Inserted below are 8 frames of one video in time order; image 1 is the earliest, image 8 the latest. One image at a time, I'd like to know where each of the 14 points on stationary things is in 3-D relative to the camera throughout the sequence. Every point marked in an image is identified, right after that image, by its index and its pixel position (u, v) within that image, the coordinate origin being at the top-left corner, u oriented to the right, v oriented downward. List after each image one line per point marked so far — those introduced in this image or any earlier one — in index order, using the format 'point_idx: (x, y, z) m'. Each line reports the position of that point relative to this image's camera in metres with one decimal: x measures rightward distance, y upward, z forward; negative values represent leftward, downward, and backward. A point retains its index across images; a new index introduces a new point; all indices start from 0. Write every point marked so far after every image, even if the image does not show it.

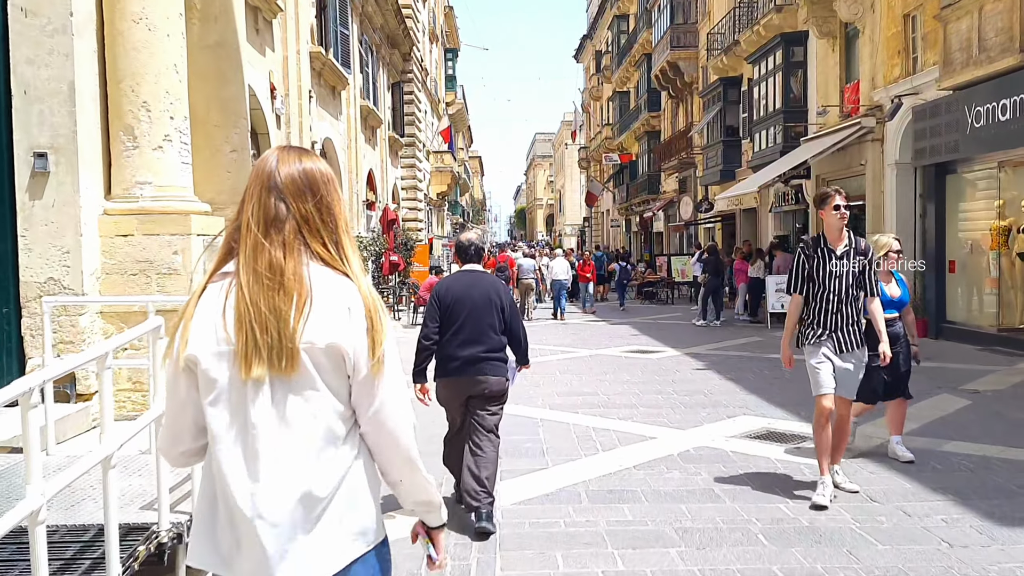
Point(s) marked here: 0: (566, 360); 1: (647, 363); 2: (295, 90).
0: (+0.8, -1.1, +12.7) m
1: (+2.0, -1.1, +12.0) m
2: (-3.5, +3.2, +13.3) m
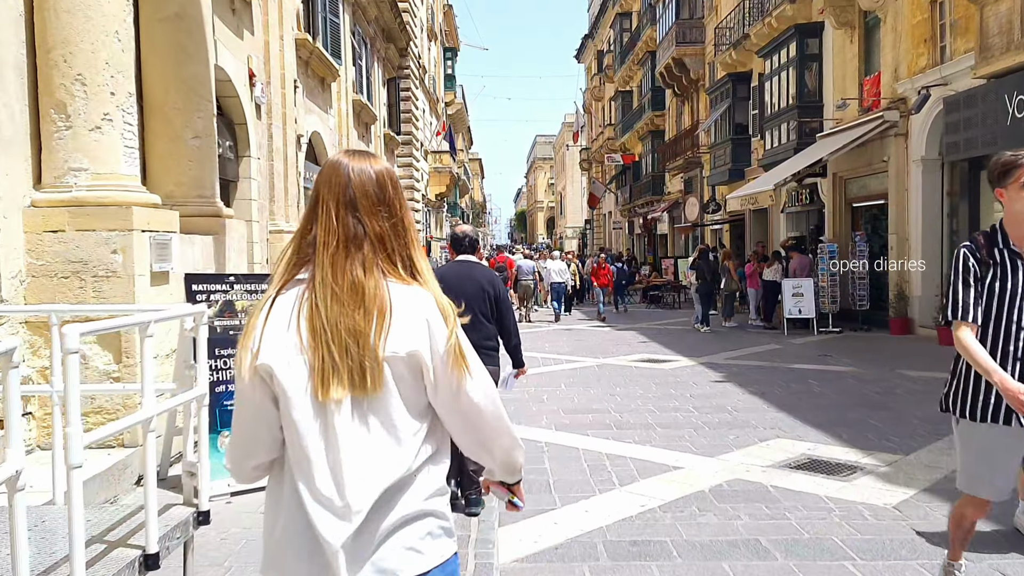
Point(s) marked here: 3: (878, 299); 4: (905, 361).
0: (+0.8, -1.2, +11.7) m
1: (+2.0, -1.1, +11.0) m
2: (-3.5, +3.1, +12.3) m
3: (+7.4, -0.2, +16.6) m
4: (+5.5, -1.0, +11.6) m
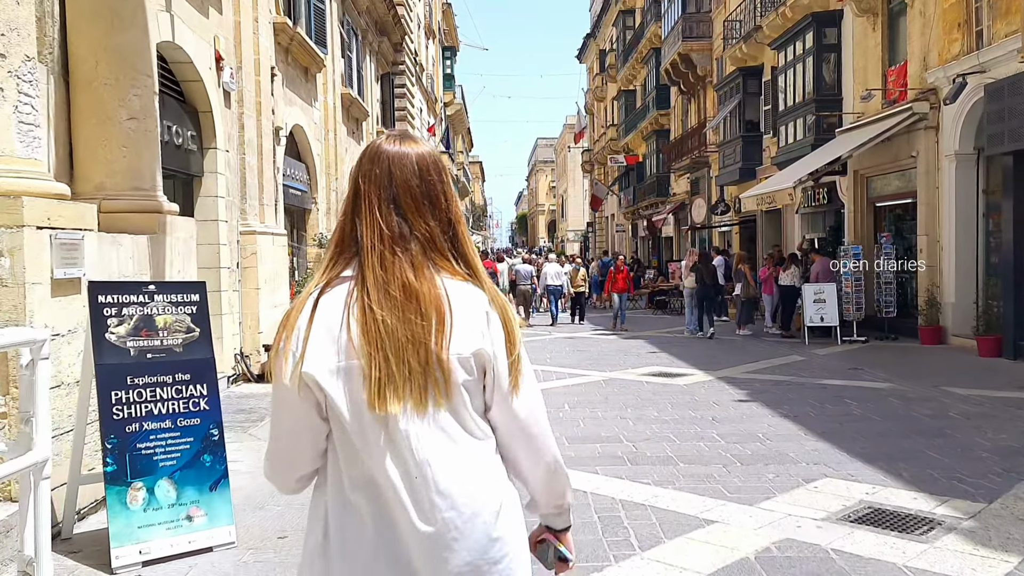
0: (+0.8, -1.3, +10.5) m
1: (+1.9, -1.2, +9.8) m
2: (-3.6, +3.1, +11.2) m
3: (+7.4, -0.3, +15.5) m
4: (+5.5, -1.1, +10.4) m
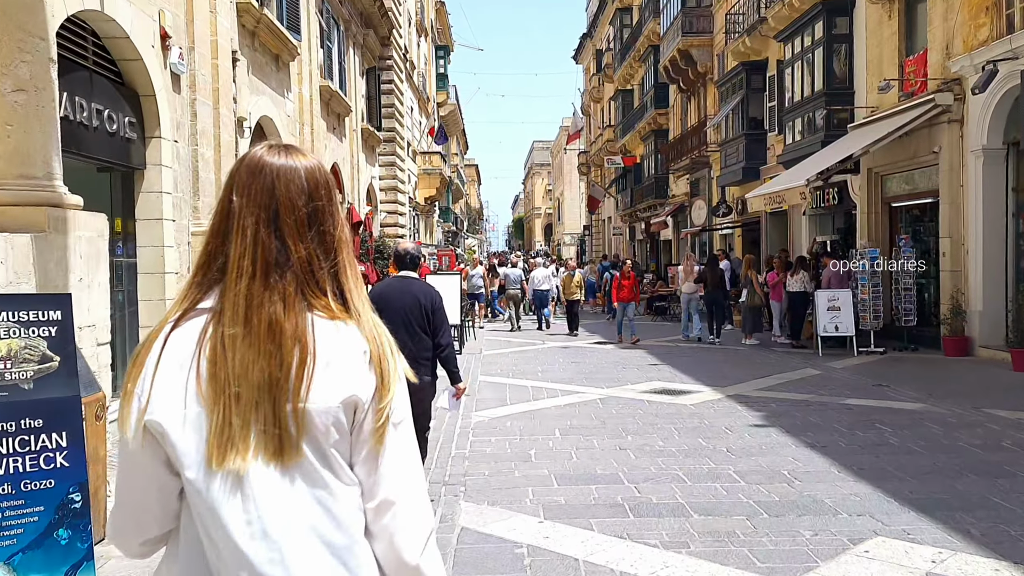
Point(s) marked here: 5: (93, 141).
0: (+0.6, -1.3, +9.4) m
1: (+1.8, -1.3, +8.7) m
2: (-3.7, +3.0, +10.0) m
3: (+7.2, -0.4, +14.3) m
4: (+5.3, -1.2, +9.3) m
5: (-3.9, +1.4, +7.7) m
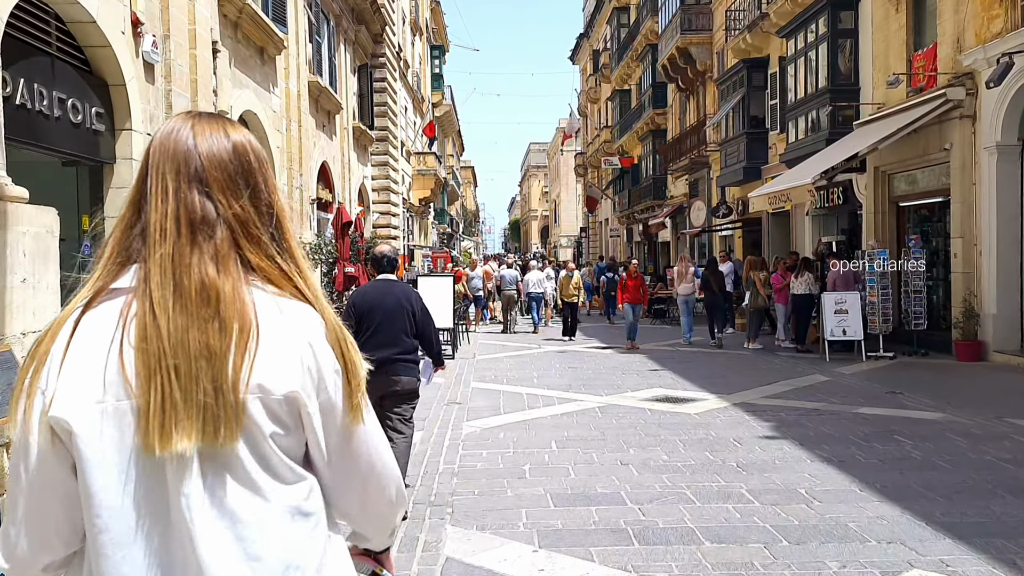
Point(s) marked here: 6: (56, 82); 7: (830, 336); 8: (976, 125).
0: (+0.6, -1.4, +8.8) m
1: (+1.7, -1.3, +8.2) m
2: (-3.8, +2.9, +9.5) m
3: (+7.1, -0.5, +13.8) m
4: (+5.2, -1.2, +8.7) m
5: (-4.0, +1.4, +7.2) m
6: (-4.0, +1.8, +7.2) m
7: (+5.0, -0.8, +13.0) m
8: (+7.0, +2.5, +12.5) m
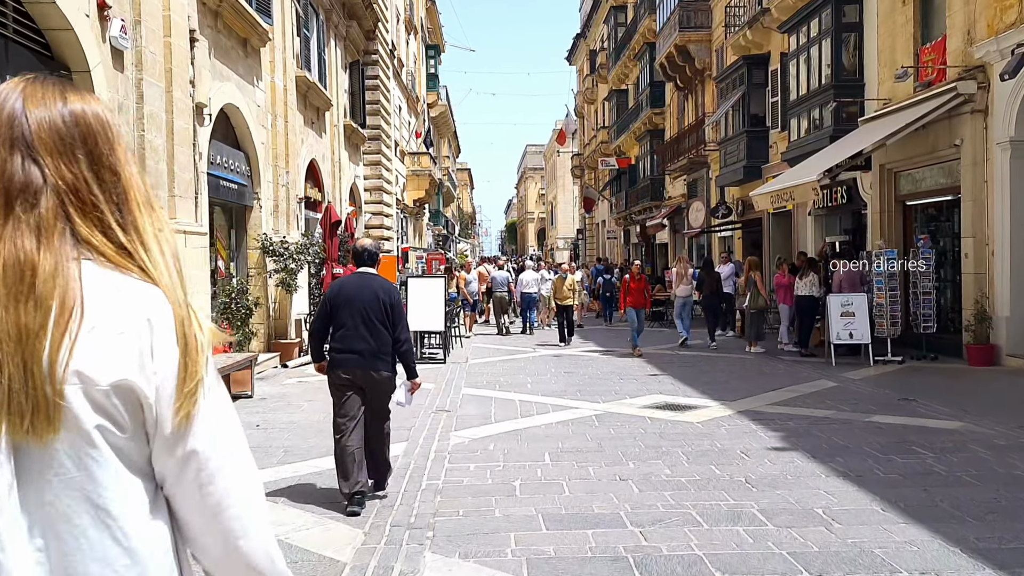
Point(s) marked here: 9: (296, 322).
0: (+0.5, -1.4, +8.3) m
1: (+1.6, -1.3, +7.6) m
2: (-3.9, +2.9, +9.0) m
3: (+7.0, -0.5, +13.3) m
4: (+5.2, -1.2, +8.2) m
5: (-4.1, +1.4, +6.6) m
6: (-4.1, +1.8, +6.7) m
7: (+4.9, -0.8, +12.5) m
8: (+7.0, +2.4, +12.0) m
9: (-3.8, -0.6, +14.5) m
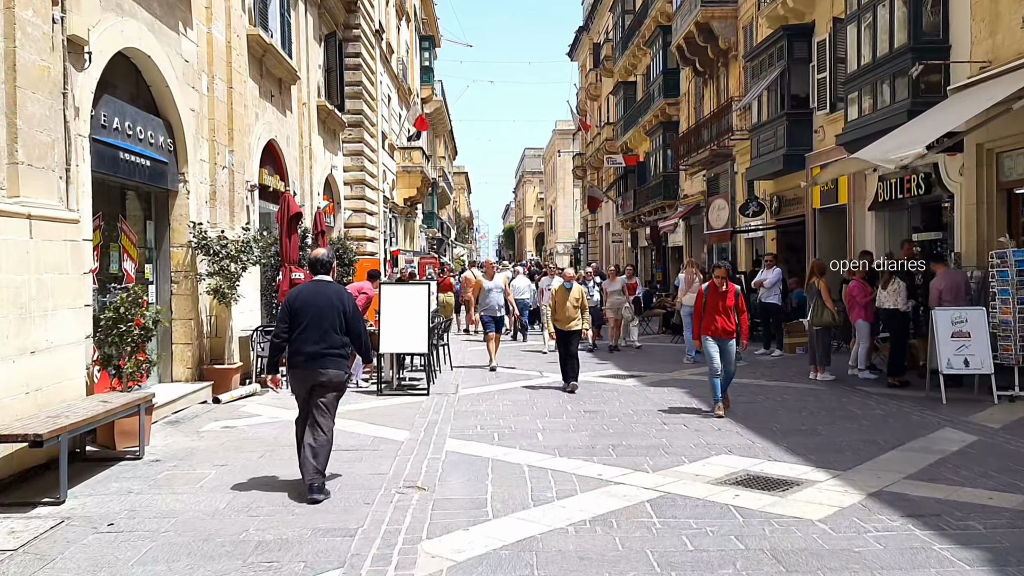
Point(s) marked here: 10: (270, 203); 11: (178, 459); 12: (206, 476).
0: (+0.5, -1.5, +5.2) m
1: (+1.7, -1.4, +4.5) m
2: (-3.8, +2.8, +5.9) m
3: (+7.1, -0.6, +10.3) m
4: (+5.2, -1.3, +5.2) m
5: (-4.0, +1.3, +3.5) m
6: (-4.0, +1.7, +3.6) m
7: (+5.0, -0.9, +9.4) m
8: (+7.0, +2.3, +9.0) m
9: (-3.8, -0.7, +11.4) m
10: (-4.3, +1.5, +14.5) m
11: (-2.8, -1.5, +7.0) m
12: (-2.4, -1.5, +6.4) m
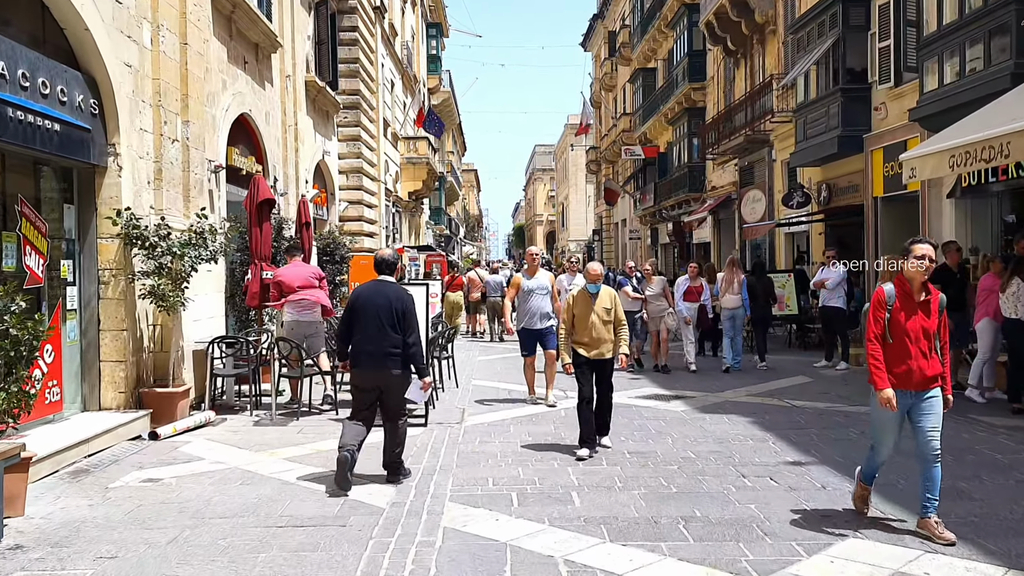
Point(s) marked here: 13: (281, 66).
0: (+0.7, -1.5, +3.0) m
1: (+1.8, -1.5, +2.3) m
2: (-3.7, +2.8, +3.7) m
3: (+7.3, -0.6, +8.0) m
4: (+5.4, -1.4, +2.9) m
5: (-3.9, +1.2, +1.4) m
6: (-3.9, +1.7, +1.4) m
7: (+5.1, -0.9, +7.1) m
8: (+7.2, +2.3, +6.6) m
9: (-3.6, -0.7, +9.2) m
10: (-4.0, +1.5, +12.3) m
11: (-2.7, -1.5, +4.8) m
12: (-2.2, -1.5, +4.2) m
13: (-4.0, +3.8, +14.3) m
